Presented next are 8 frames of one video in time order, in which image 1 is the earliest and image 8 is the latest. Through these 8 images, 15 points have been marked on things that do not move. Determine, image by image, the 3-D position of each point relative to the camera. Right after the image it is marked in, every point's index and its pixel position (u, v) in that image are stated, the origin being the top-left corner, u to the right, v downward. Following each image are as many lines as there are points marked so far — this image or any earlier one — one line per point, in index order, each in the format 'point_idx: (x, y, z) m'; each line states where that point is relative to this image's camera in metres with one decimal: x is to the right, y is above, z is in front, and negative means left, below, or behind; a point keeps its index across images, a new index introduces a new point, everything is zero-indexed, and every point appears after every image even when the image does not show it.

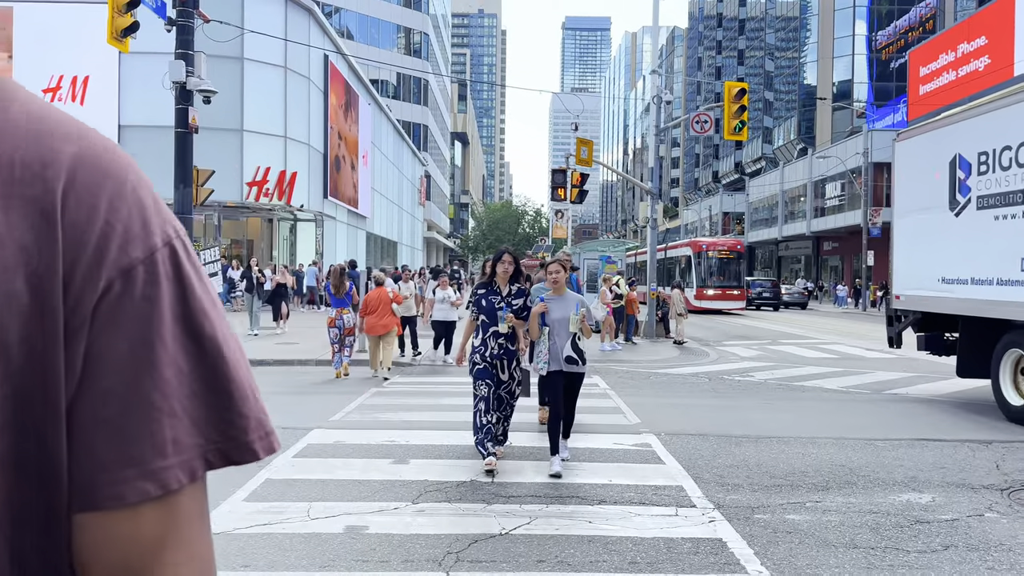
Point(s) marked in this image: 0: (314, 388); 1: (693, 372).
0: (-2.8, -1.4, +10.9) m
1: (+3.1, -1.4, +13.6) m
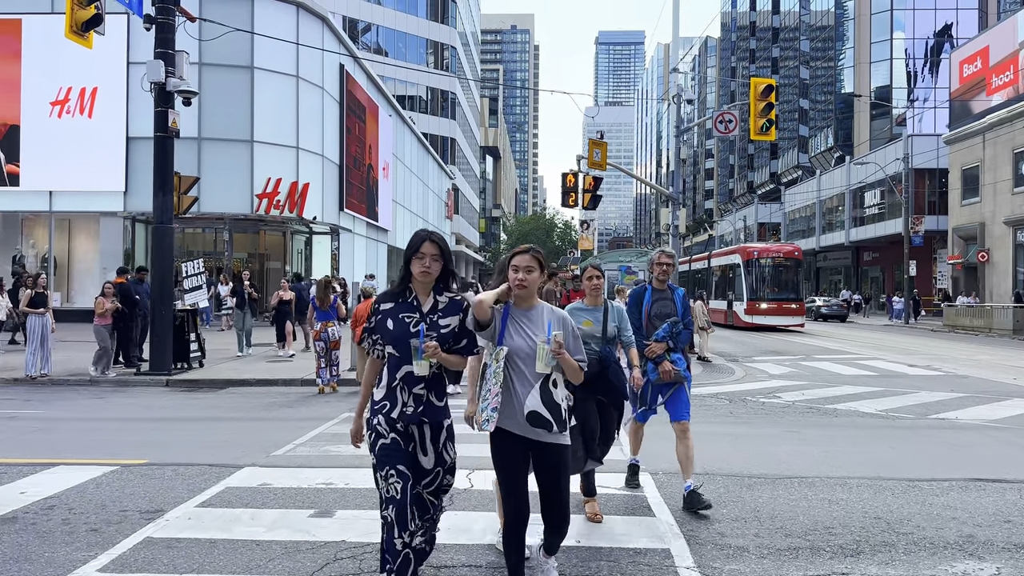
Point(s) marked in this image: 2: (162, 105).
0: (-2.9, -1.5, +9.8) m
1: (+3.1, -1.6, +12.2) m
2: (-5.9, +3.1, +13.2) m
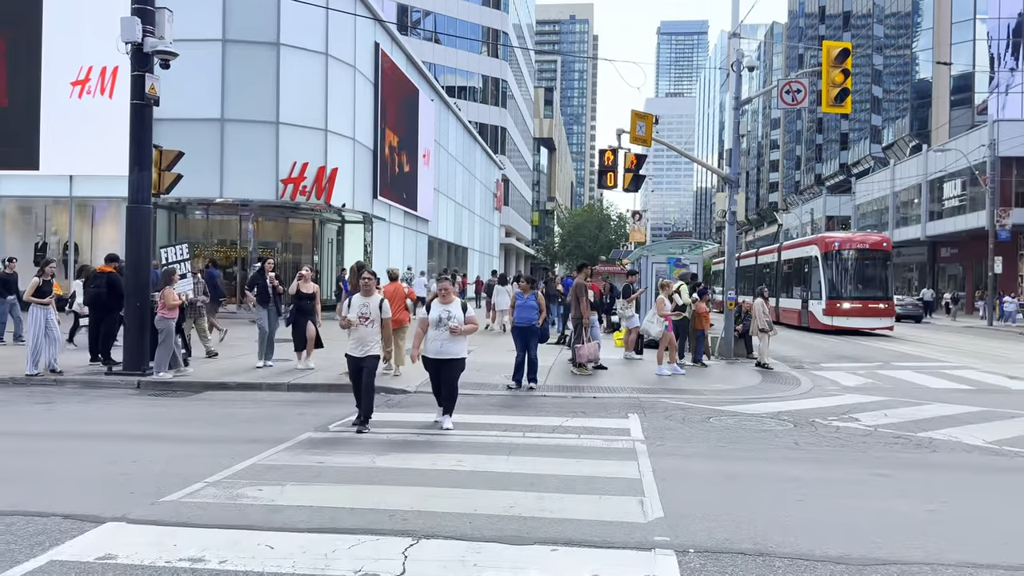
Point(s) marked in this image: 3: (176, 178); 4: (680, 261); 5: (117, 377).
0: (-2.9, -1.4, +8.0) m
1: (+3.3, -1.6, +10.0) m
2: (-5.5, +3.2, +11.6) m
3: (-5.1, +1.7, +12.0) m
4: (+4.1, +0.7, +19.4) m
5: (-5.7, -1.3, +11.5) m
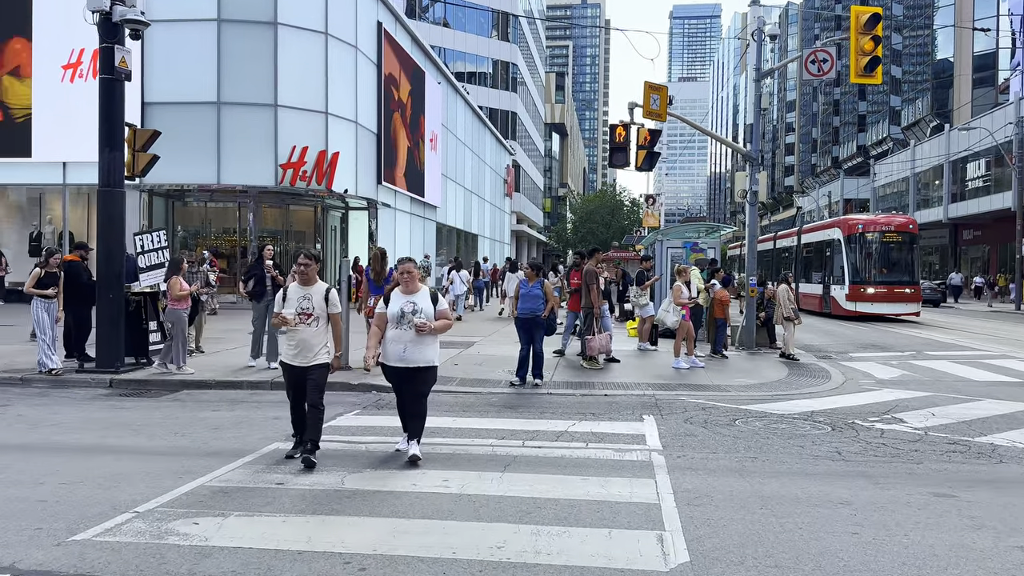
0: (-2.9, -1.3, +7.1) m
1: (+3.4, -1.4, +9.0) m
2: (-5.5, +3.4, +10.7) m
3: (-5.1, +1.8, +11.1) m
4: (+4.3, +1.1, +18.3) m
5: (-5.7, -1.2, +10.6) m
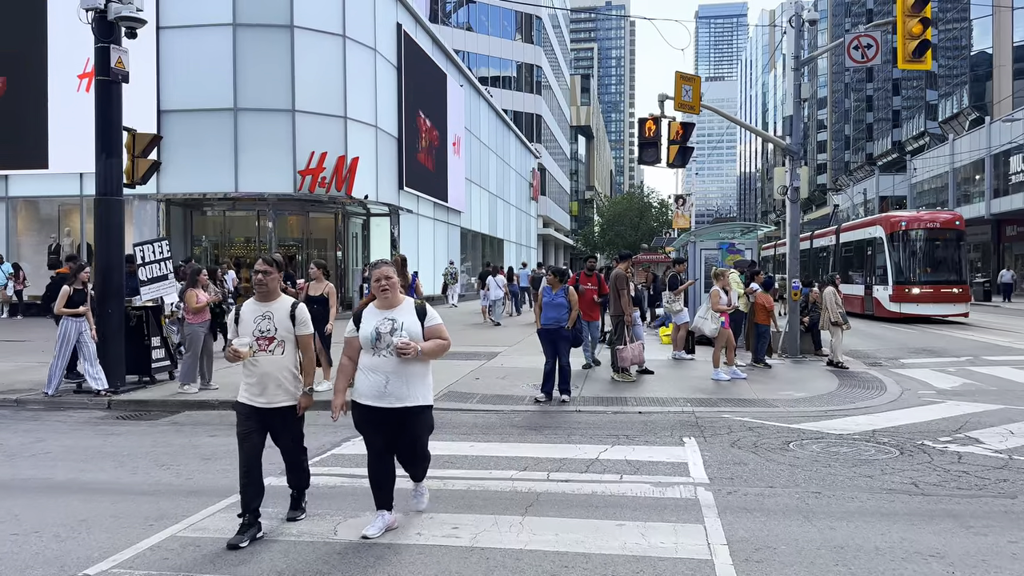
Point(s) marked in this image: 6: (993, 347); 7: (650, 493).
0: (-2.7, -1.5, +6.4) m
1: (+3.6, -1.4, +8.0) m
2: (-5.2, +3.2, +10.1) m
3: (-4.8, +1.6, +10.5) m
4: (+4.9, +1.0, +17.4) m
5: (-5.4, -1.4, +10.0) m
6: (+9.9, -1.2, +16.2) m
7: (+0.9, -1.4, +5.4) m
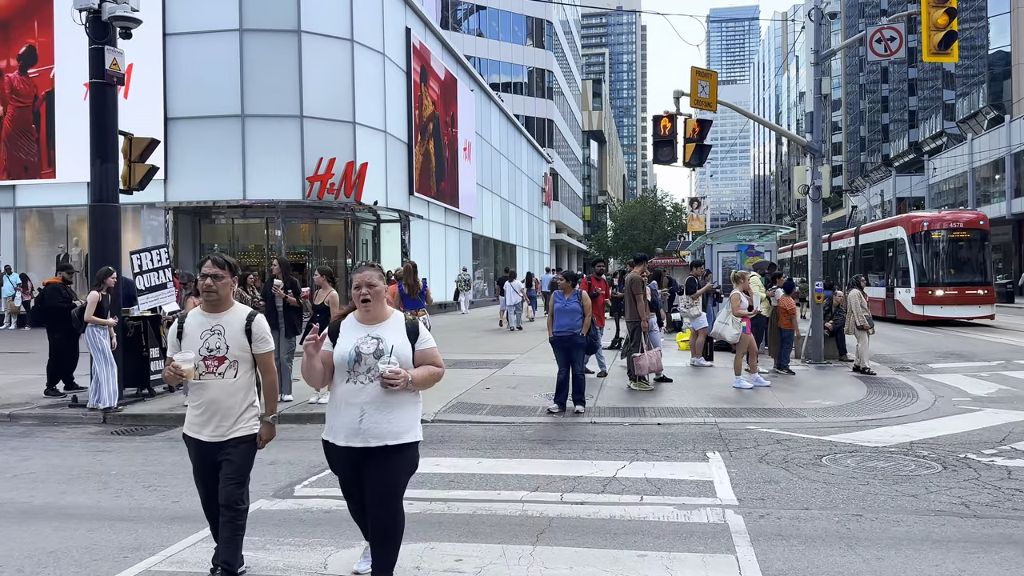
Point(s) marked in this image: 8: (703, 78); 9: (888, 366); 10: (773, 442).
0: (-2.6, -1.5, +6.0) m
1: (+3.7, -1.4, +7.5) m
2: (-5.1, +3.0, +9.8) m
3: (-4.7, +1.5, +10.1) m
4: (+5.1, +0.9, +16.8) m
5: (-5.2, -1.5, +9.6) m
6: (+10.1, -1.2, +15.6) m
7: (+1.0, -1.4, +4.9) m
8: (+2.9, +3.2, +11.9) m
9: (+6.5, -1.3, +13.6) m
10: (+2.4, -1.4, +7.3) m
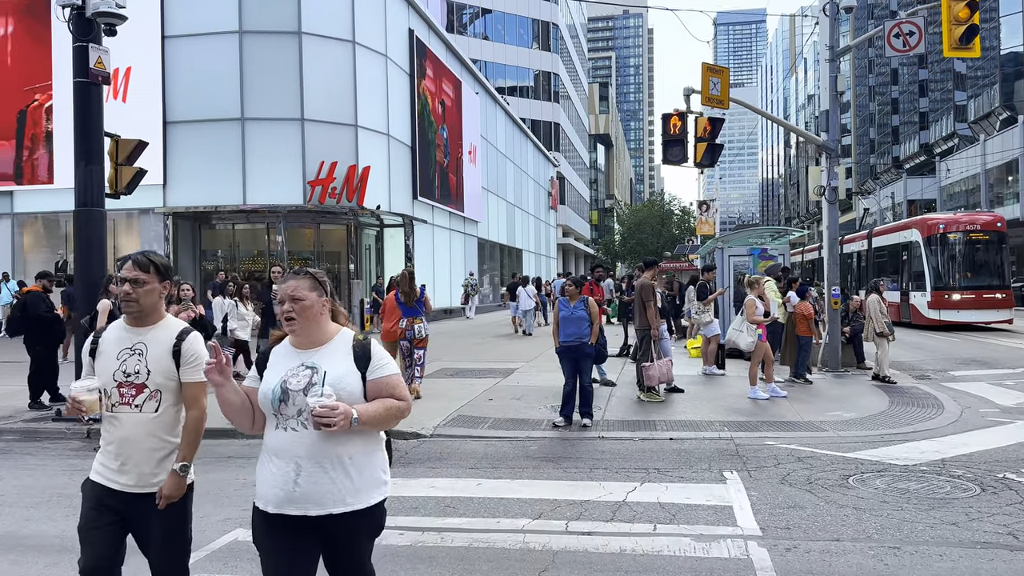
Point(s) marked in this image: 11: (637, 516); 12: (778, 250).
0: (-2.6, -1.6, +5.5) m
1: (+3.8, -1.5, +7.0) m
2: (-5.1, +3.0, +9.4) m
3: (-4.6, +1.4, +9.7) m
4: (+5.2, +0.8, +16.3) m
5: (-5.2, -1.6, +9.2) m
6: (+10.2, -1.3, +15.0) m
7: (+1.0, -1.5, +4.4) m
8: (+2.9, +3.1, +11.4) m
9: (+6.6, -1.4, +13.1) m
10: (+2.4, -1.5, +6.8) m
11: (+0.8, -1.5, +5.1) m
12: (+5.5, +0.8, +16.5) m
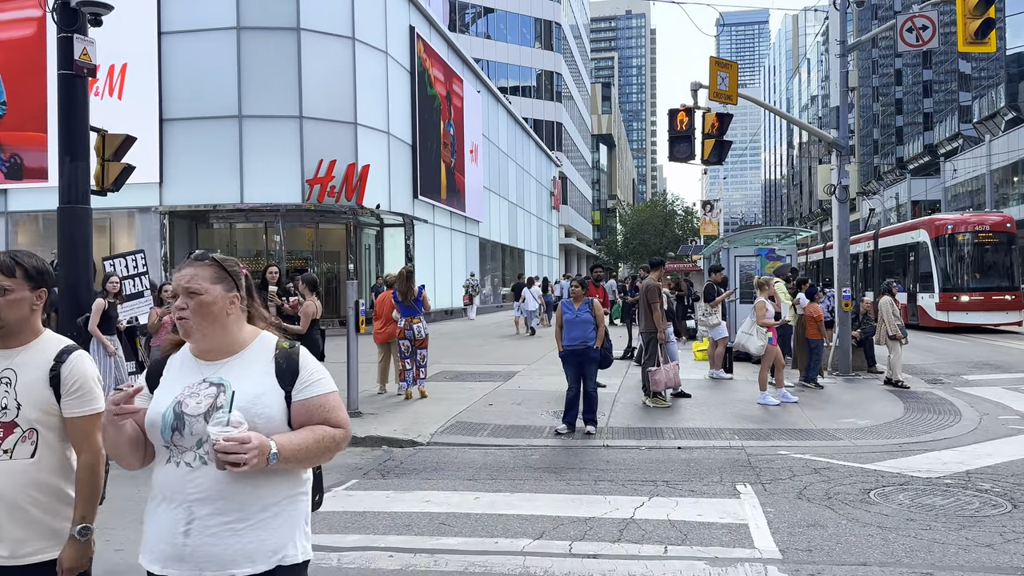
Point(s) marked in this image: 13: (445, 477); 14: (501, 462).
0: (-2.6, -1.6, +5.2) m
1: (+3.8, -1.5, +6.6) m
2: (-5.1, +2.9, +9.0) m
3: (-4.6, +1.4, +9.4) m
4: (+5.2, +0.8, +16.0) m
5: (-5.2, -1.6, +8.8) m
6: (+10.3, -1.3, +14.7) m
7: (+1.0, -1.5, +4.1) m
8: (+3.0, +3.1, +11.1) m
9: (+6.6, -1.4, +12.7) m
10: (+2.4, -1.5, +6.4) m
11: (+0.8, -1.5, +4.8) m
12: (+5.6, +0.8, +16.1) m
13: (-0.6, -1.6, +6.6) m
14: (-0.1, -1.6, +7.1) m
